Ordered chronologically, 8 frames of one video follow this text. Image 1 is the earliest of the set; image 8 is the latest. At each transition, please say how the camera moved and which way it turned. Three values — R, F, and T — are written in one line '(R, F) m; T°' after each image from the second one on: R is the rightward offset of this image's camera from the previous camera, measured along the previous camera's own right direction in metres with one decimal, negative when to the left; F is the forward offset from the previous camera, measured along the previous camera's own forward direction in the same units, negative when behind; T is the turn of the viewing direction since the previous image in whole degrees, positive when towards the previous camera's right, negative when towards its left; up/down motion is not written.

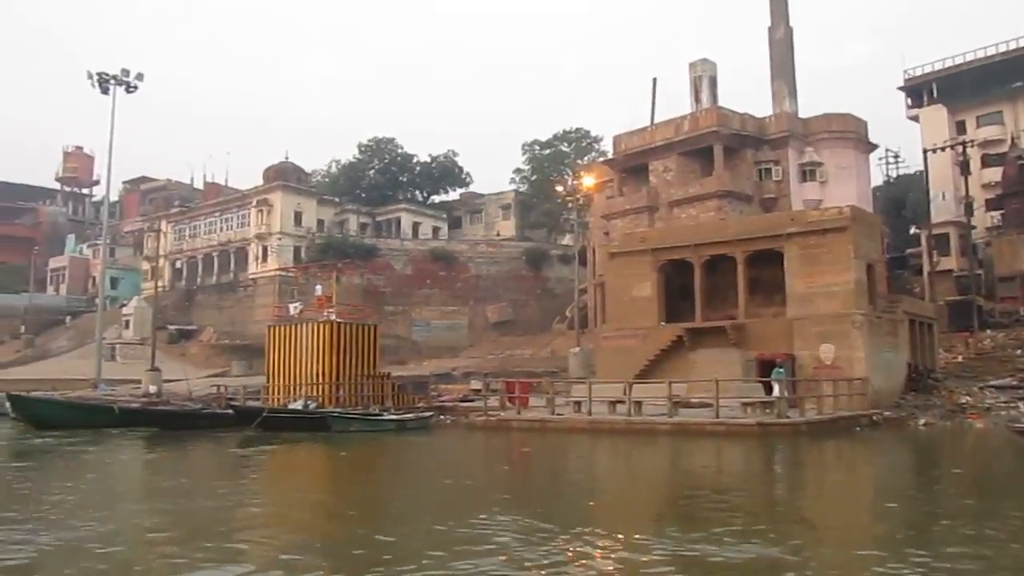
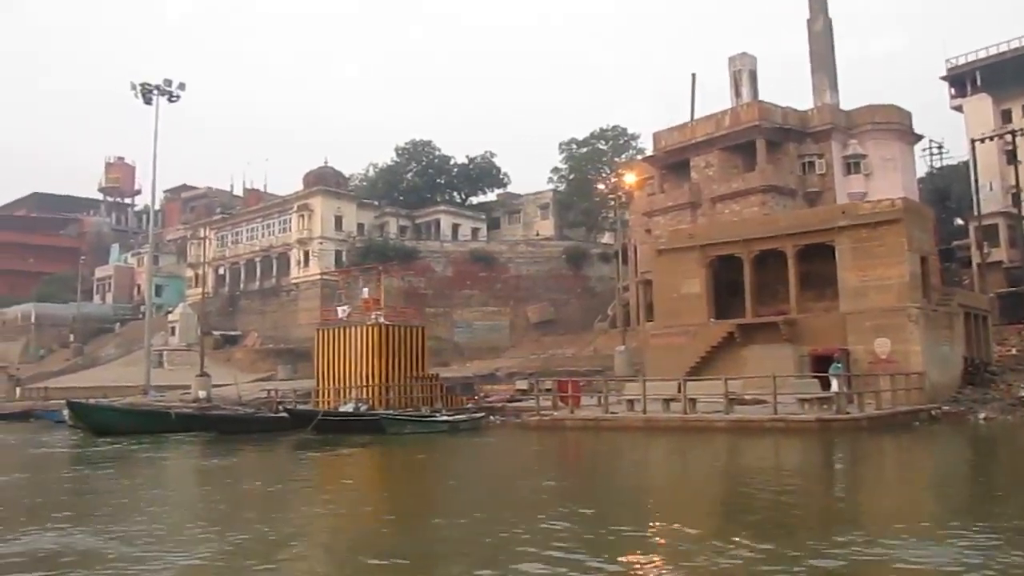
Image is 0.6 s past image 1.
(-0.3, 0.0) m; -2°
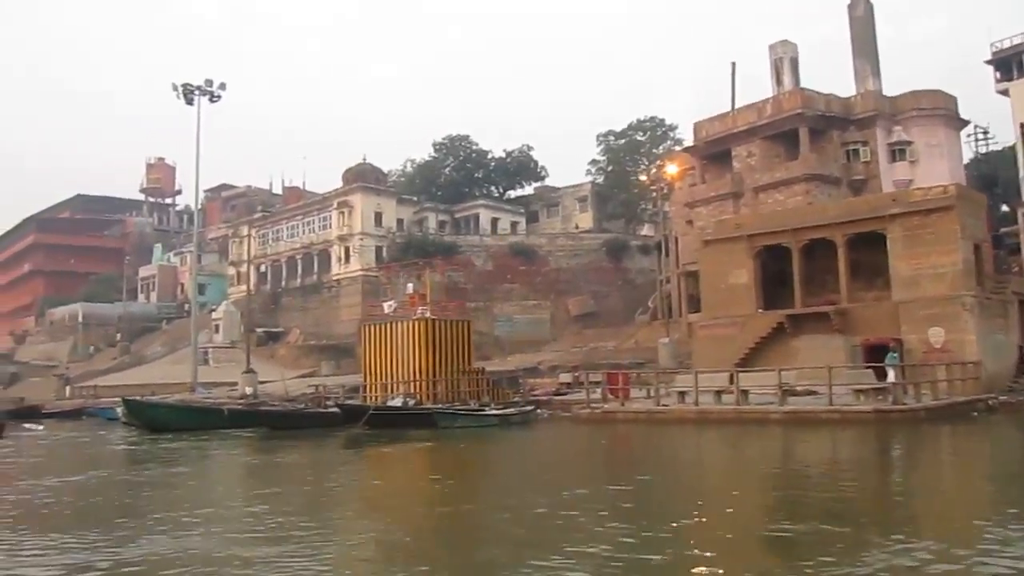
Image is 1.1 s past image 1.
(-0.3, 0.0) m; -2°
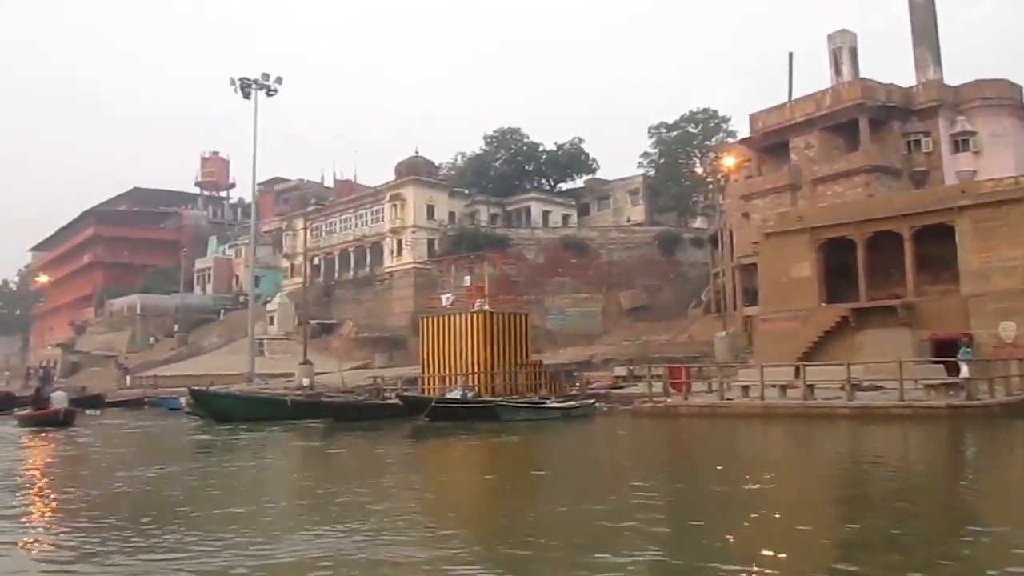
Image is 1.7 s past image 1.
(-0.3, 0.0) m; -3°
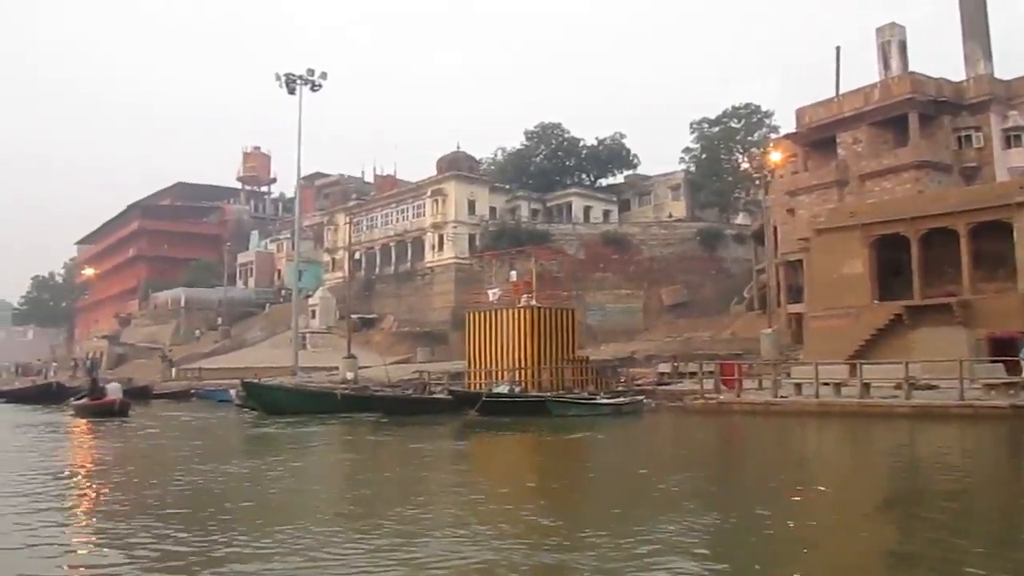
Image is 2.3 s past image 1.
(-0.3, 0.0) m; -2°
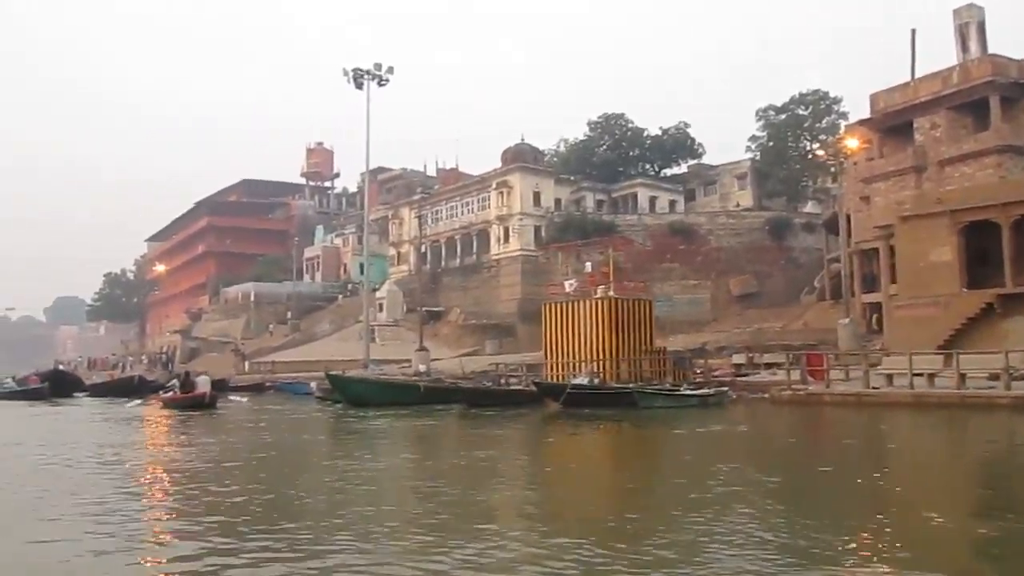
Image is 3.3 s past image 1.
(-0.5, 0.0) m; -3°
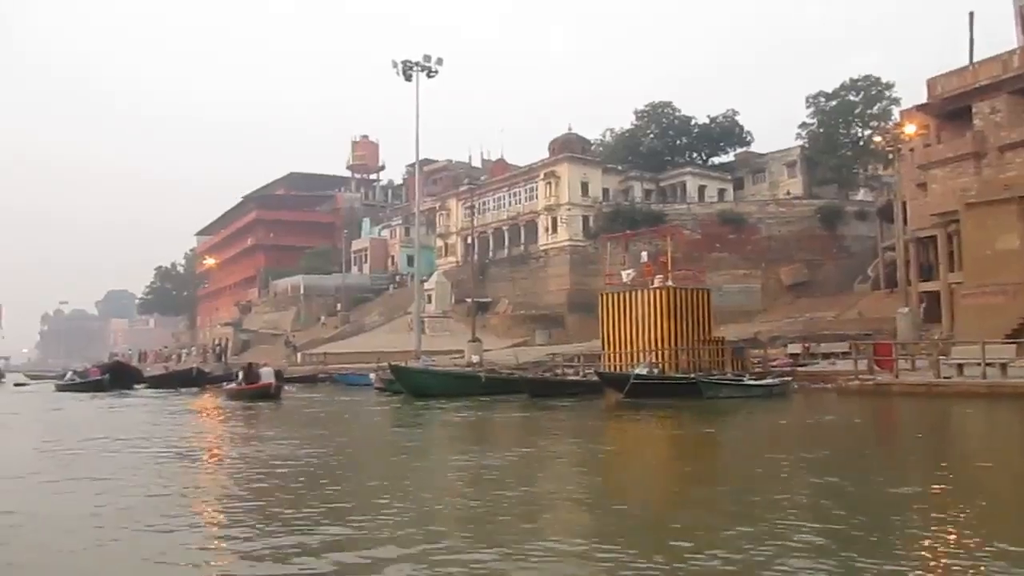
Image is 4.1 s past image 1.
(-0.4, 0.0) m; -2°
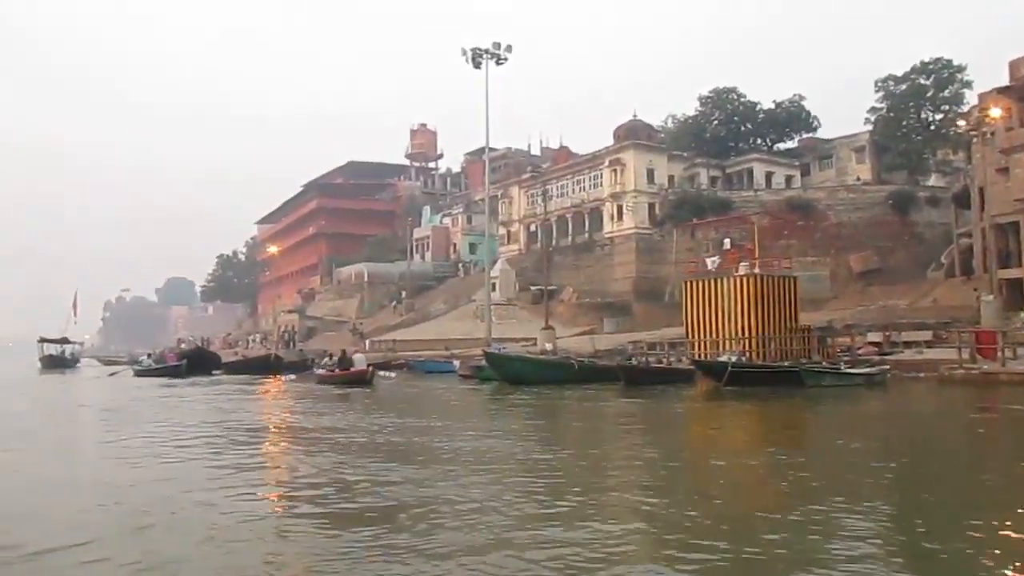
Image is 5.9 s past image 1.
(-0.9, 0.0) m; -3°
